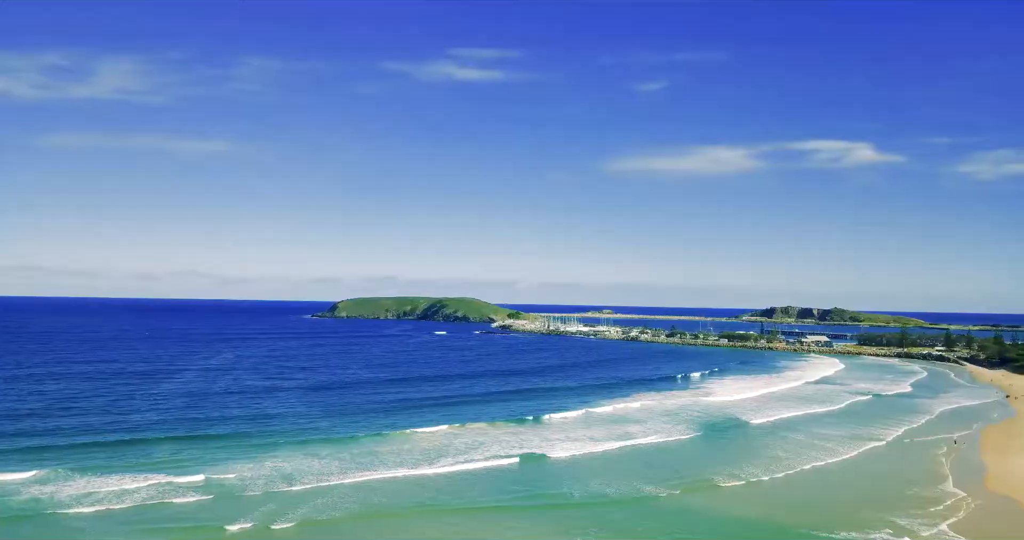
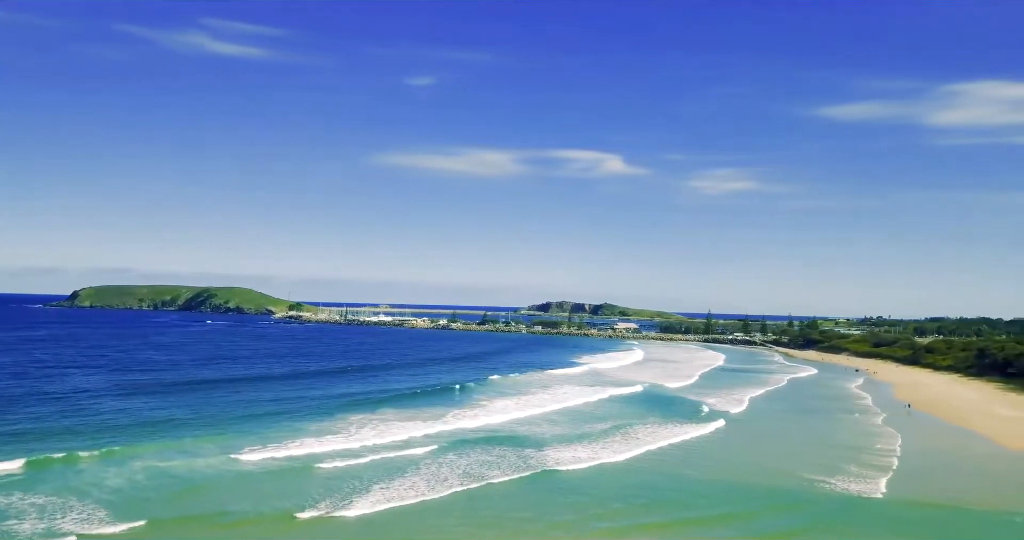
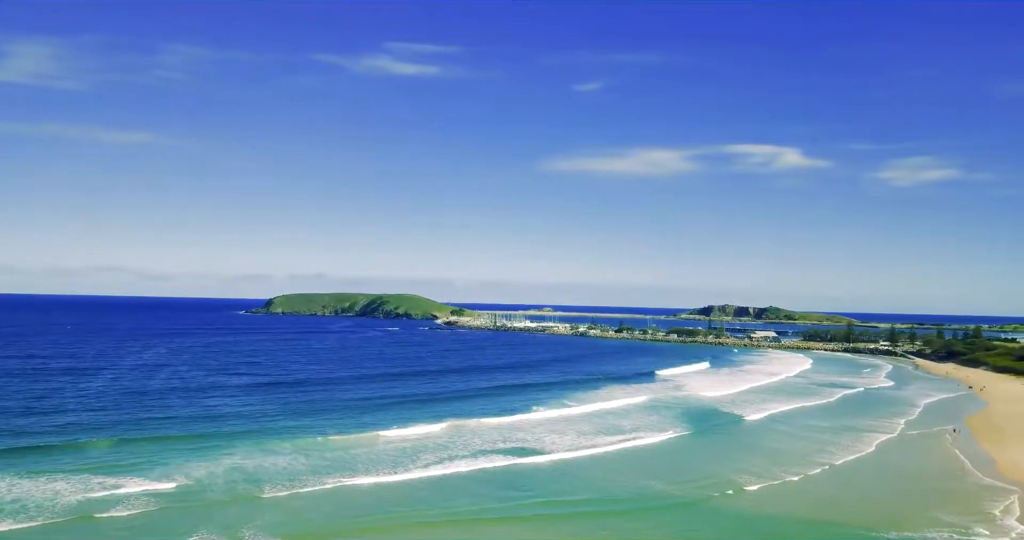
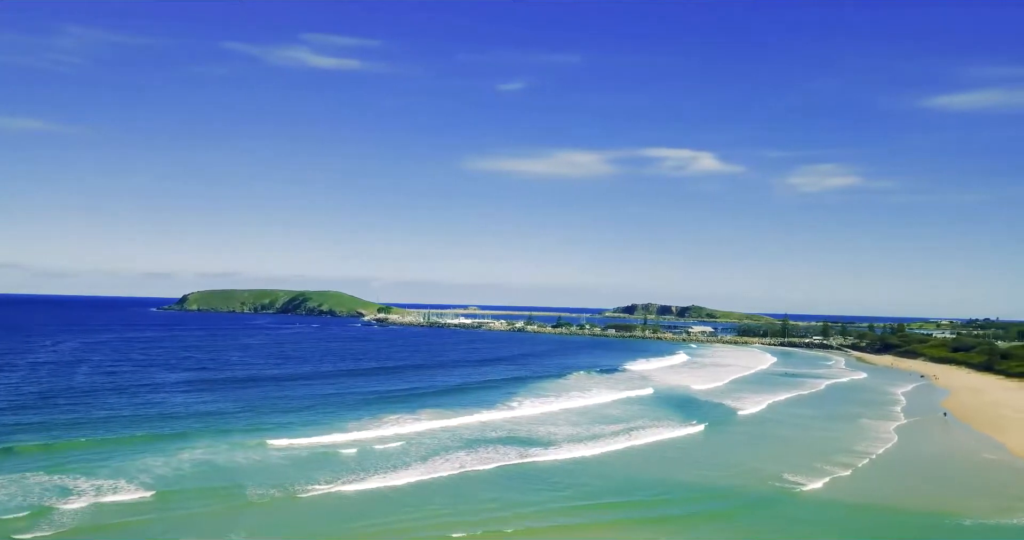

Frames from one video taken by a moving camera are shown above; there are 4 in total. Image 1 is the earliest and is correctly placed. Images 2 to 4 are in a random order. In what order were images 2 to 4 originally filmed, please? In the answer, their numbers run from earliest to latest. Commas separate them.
3, 4, 2
